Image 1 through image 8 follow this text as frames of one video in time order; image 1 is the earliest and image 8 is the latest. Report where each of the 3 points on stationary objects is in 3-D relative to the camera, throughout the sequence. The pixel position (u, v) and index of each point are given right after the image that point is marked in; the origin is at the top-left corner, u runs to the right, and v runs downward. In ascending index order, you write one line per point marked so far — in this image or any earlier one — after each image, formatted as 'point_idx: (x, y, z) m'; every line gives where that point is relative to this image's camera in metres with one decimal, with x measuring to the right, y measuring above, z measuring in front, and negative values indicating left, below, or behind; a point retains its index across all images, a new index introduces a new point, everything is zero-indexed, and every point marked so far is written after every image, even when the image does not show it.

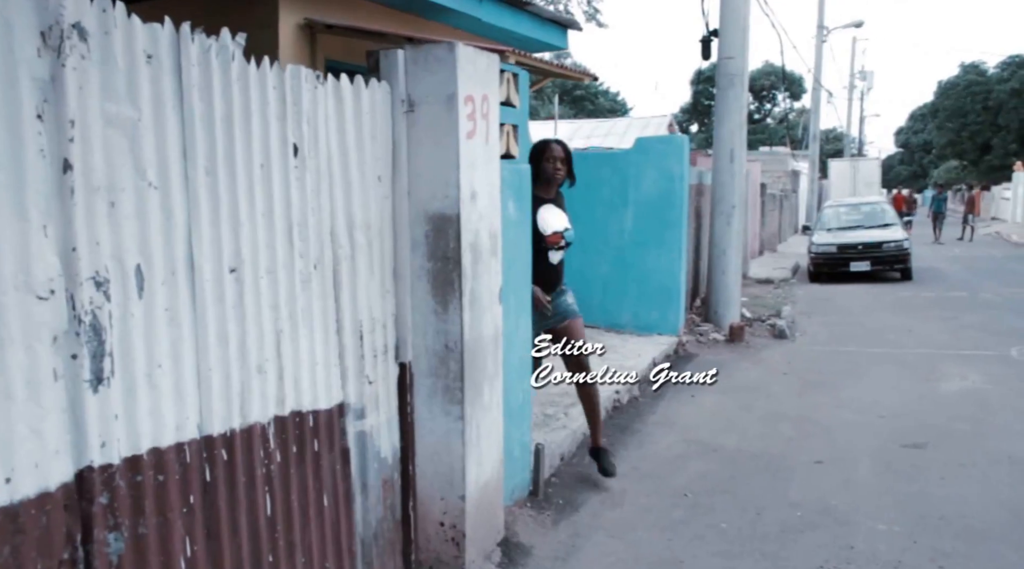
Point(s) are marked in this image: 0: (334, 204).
0: (-0.6, +0.3, +3.1) m
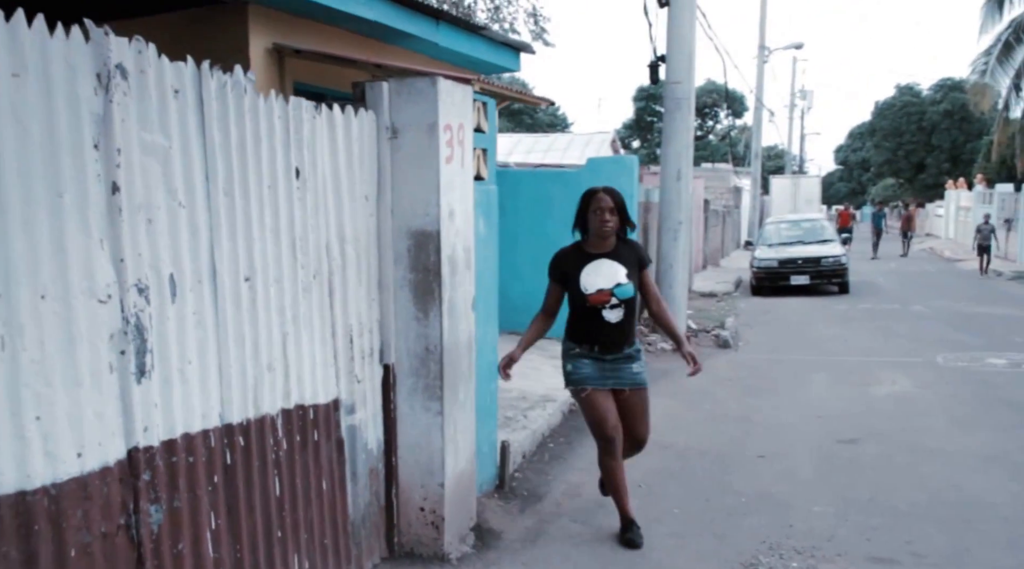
0: (-0.7, +0.3, +3.5) m
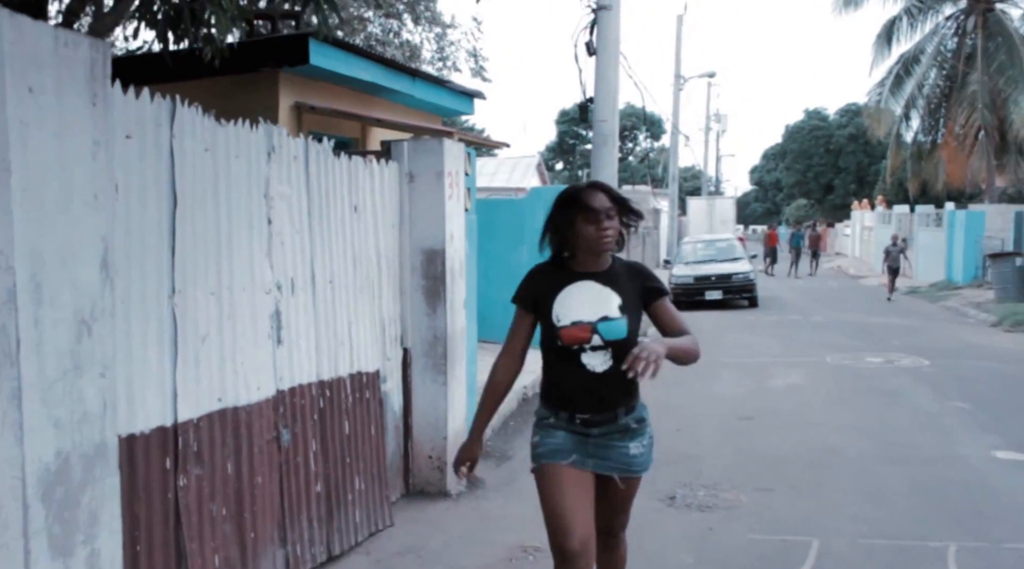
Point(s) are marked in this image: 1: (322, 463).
0: (-0.8, +0.3, +4.9) m
1: (-0.9, -0.9, +4.2) m
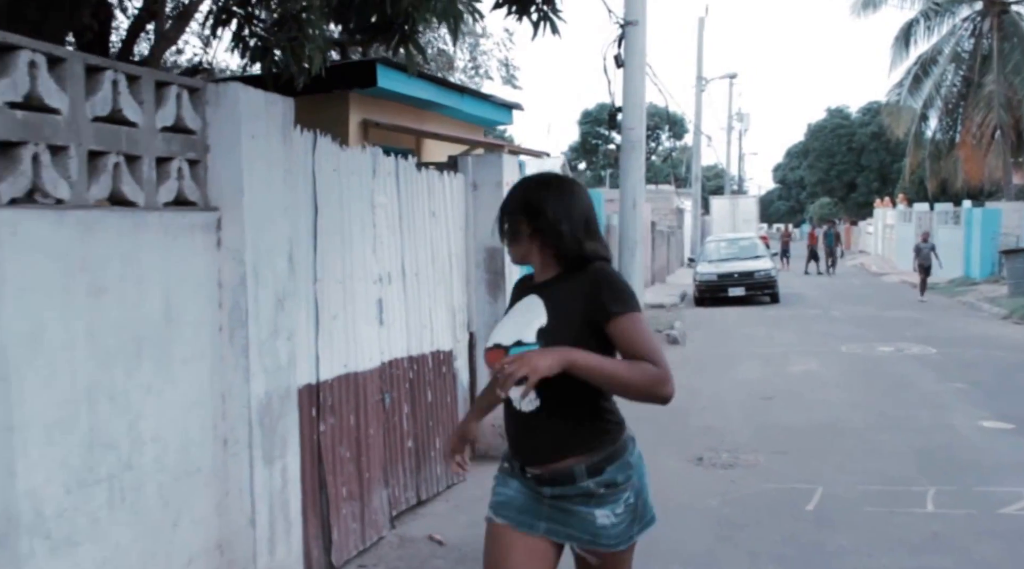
0: (-0.4, +0.3, +5.8) m
1: (-0.6, -0.9, +5.2) m
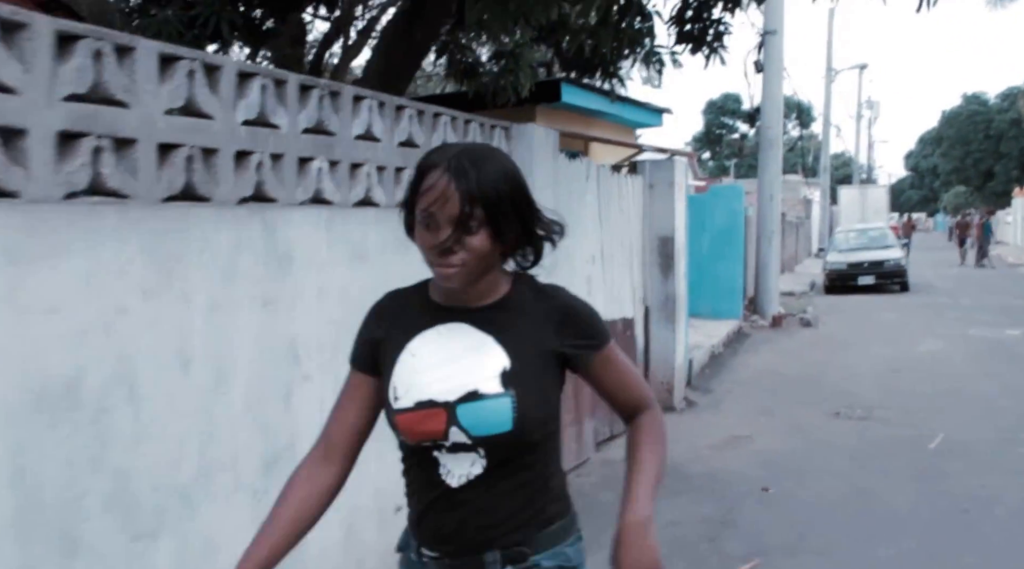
0: (+1.0, +0.5, +7.3) m
1: (+0.8, -0.7, +6.7) m
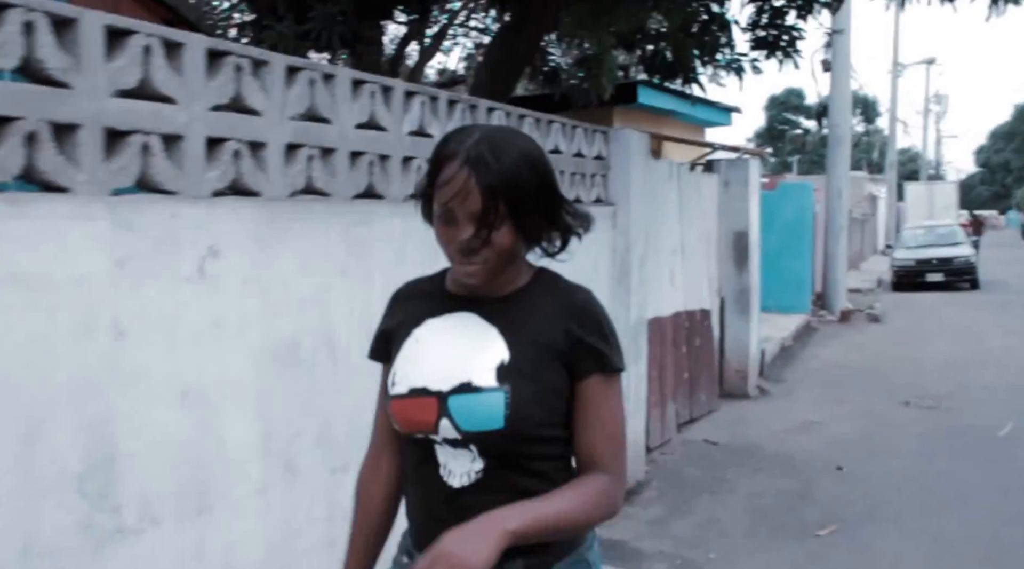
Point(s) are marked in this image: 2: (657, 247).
0: (+1.8, +0.5, +7.7) m
1: (+1.5, -0.6, +7.1) m
2: (+1.1, +0.3, +6.2) m
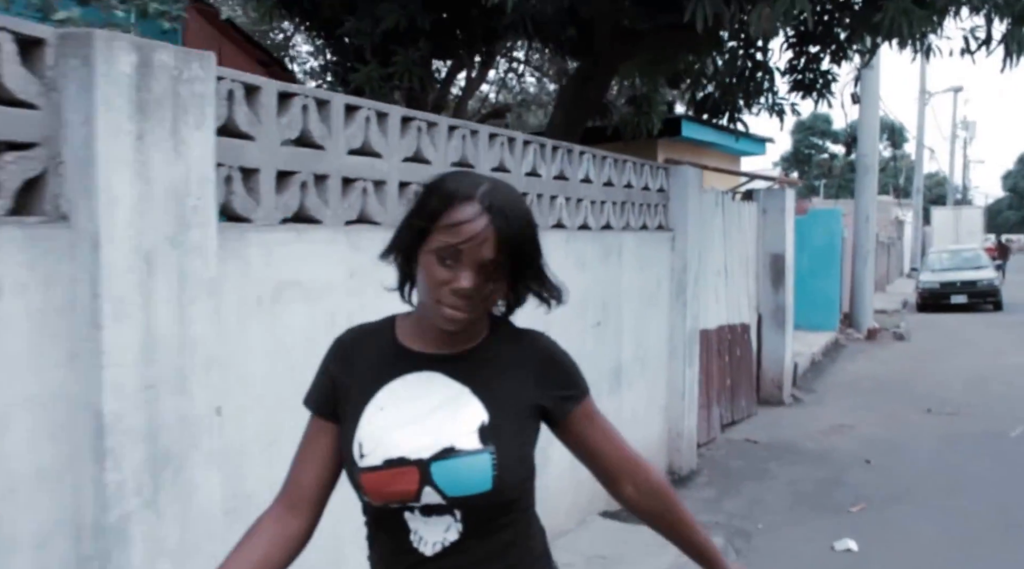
0: (+2.4, +0.4, +8.5) m
1: (+2.0, -0.8, +7.9) m
2: (+1.6, +0.1, +7.0) m
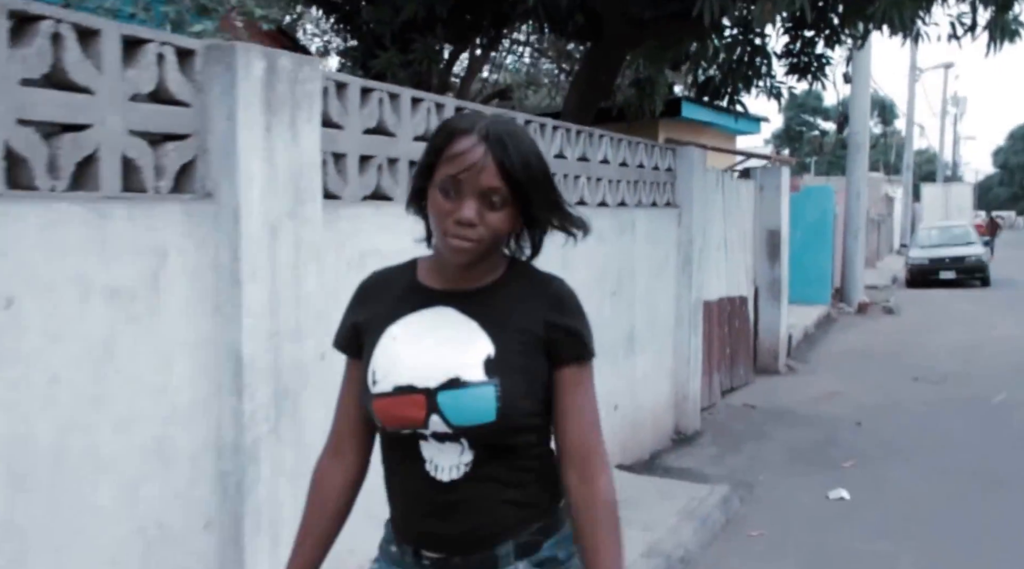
0: (+2.5, +0.6, +9.0) m
1: (+2.2, -0.5, +8.4) m
2: (+1.7, +0.4, +7.5) m
